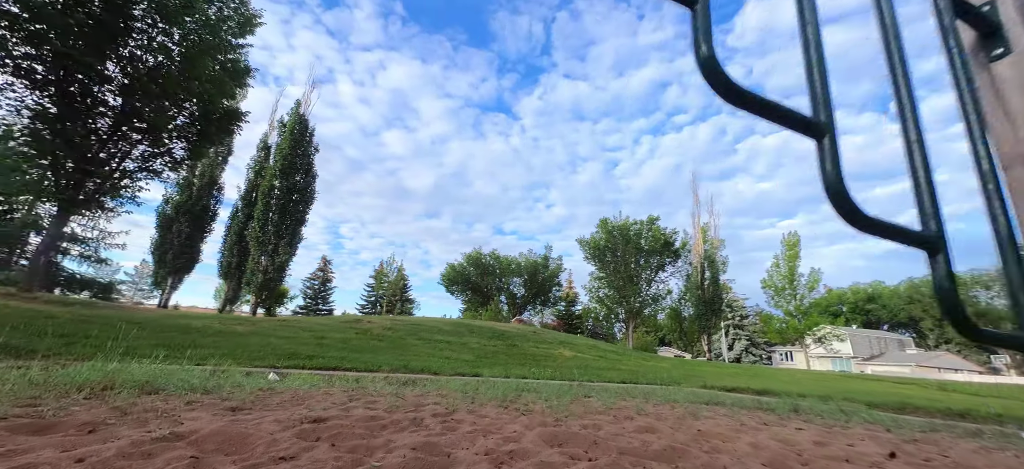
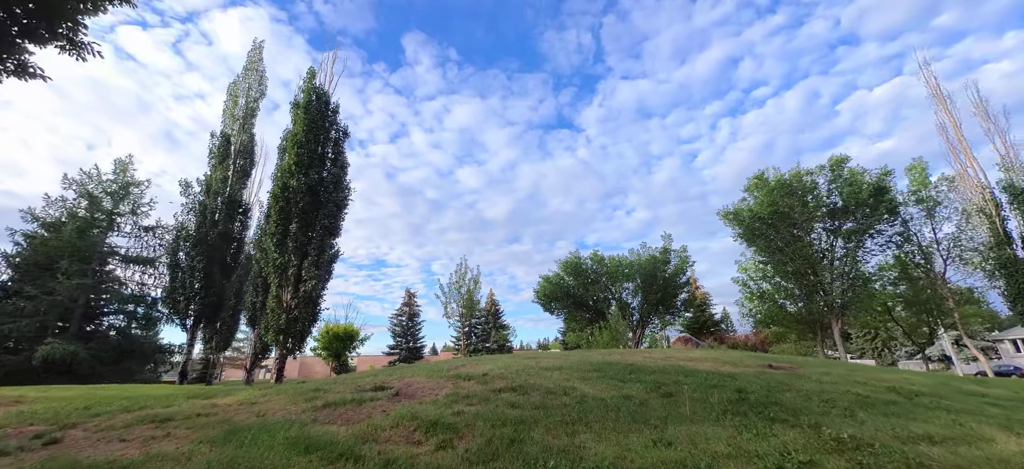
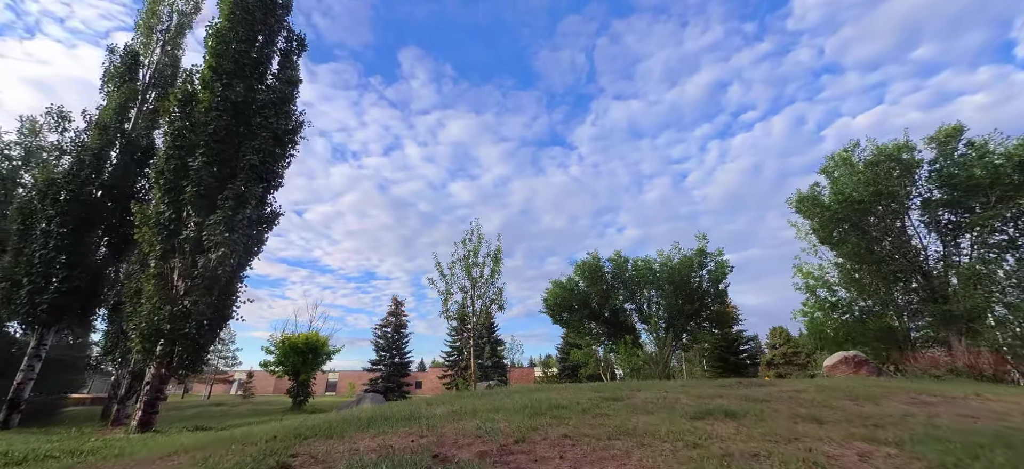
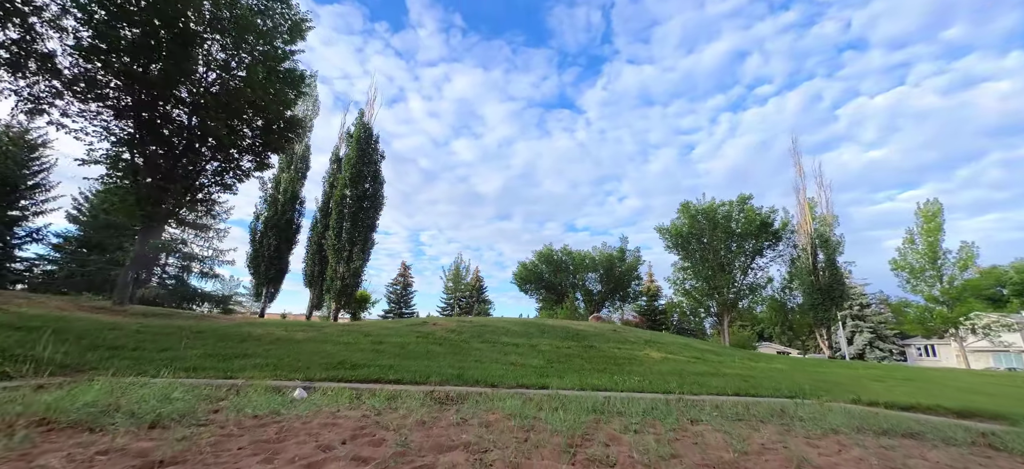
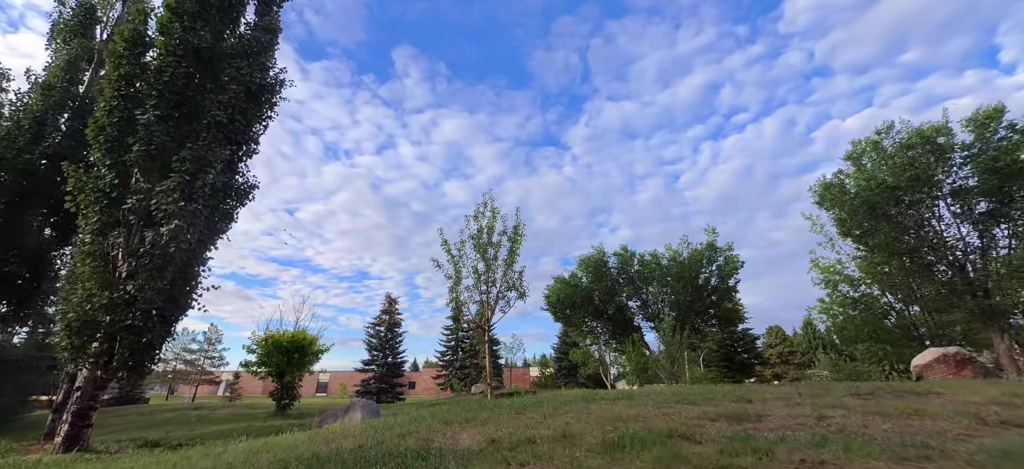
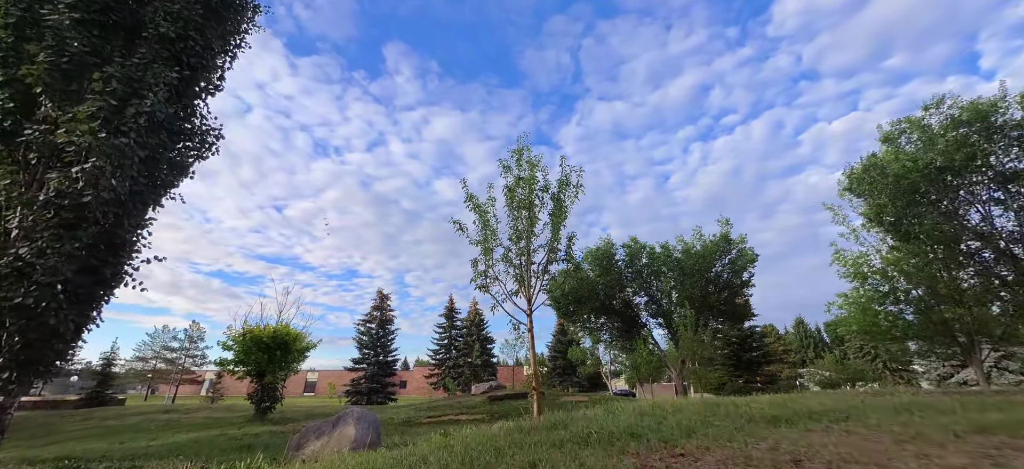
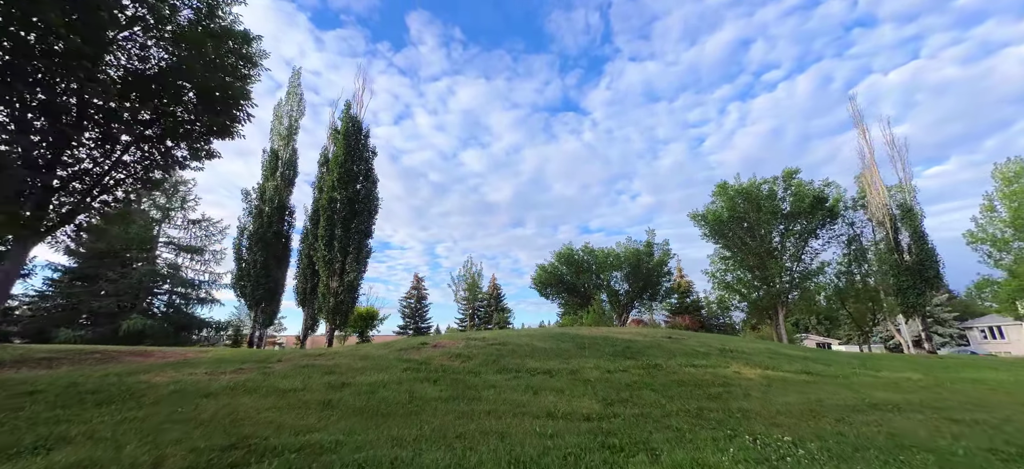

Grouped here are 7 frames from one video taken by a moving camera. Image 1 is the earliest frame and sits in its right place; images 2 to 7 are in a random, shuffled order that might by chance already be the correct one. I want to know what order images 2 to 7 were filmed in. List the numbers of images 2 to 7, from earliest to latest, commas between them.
4, 7, 2, 3, 5, 6
